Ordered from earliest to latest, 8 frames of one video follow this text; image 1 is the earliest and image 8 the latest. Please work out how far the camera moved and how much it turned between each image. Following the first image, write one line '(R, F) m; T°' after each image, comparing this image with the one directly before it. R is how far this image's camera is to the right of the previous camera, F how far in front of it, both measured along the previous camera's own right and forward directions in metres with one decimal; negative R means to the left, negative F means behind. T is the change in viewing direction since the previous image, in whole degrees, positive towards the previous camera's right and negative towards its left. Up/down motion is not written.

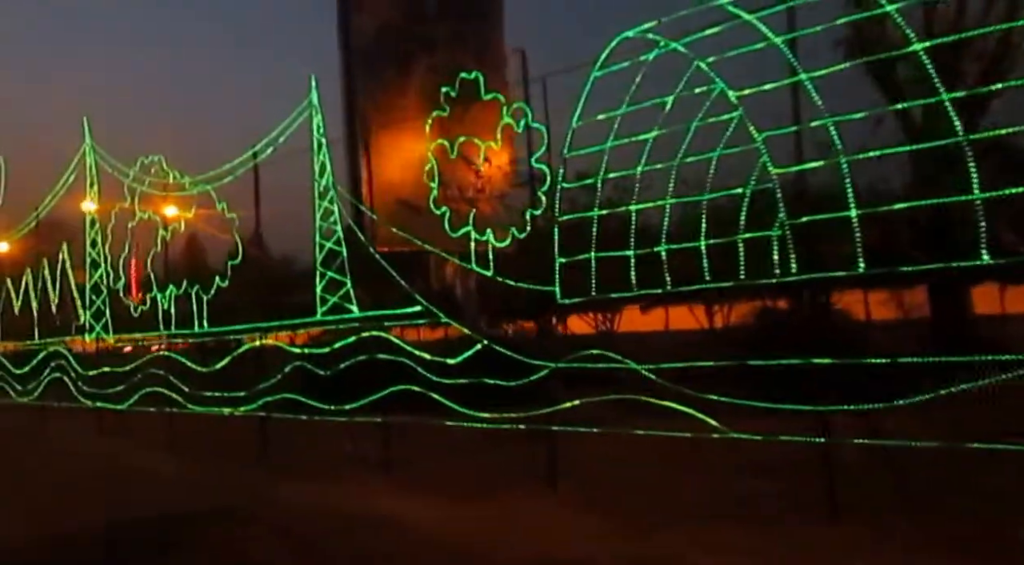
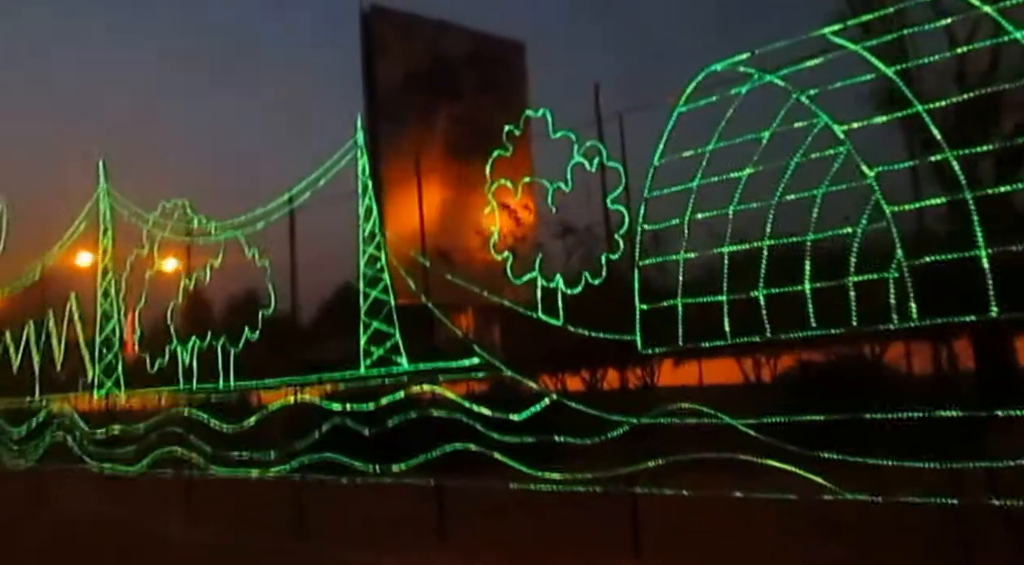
(-0.4, +0.4) m; +1°
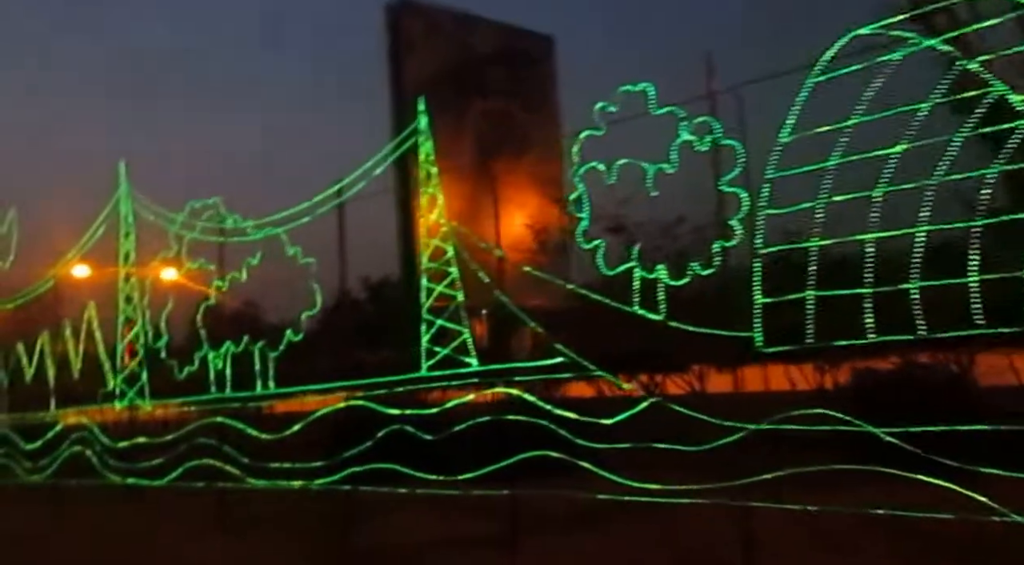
(-0.5, +0.5) m; +1°
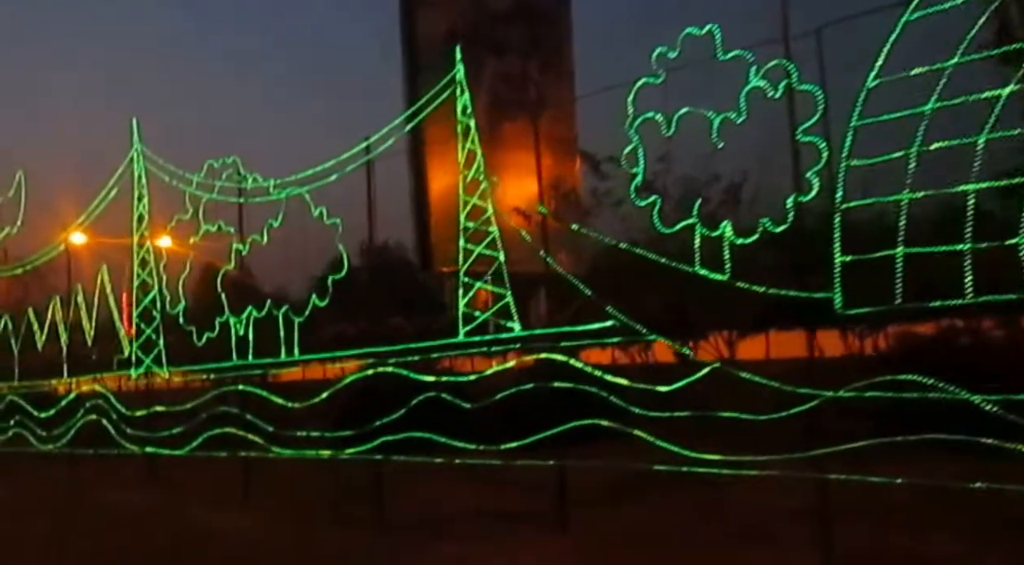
(-0.2, +0.3) m; 0°
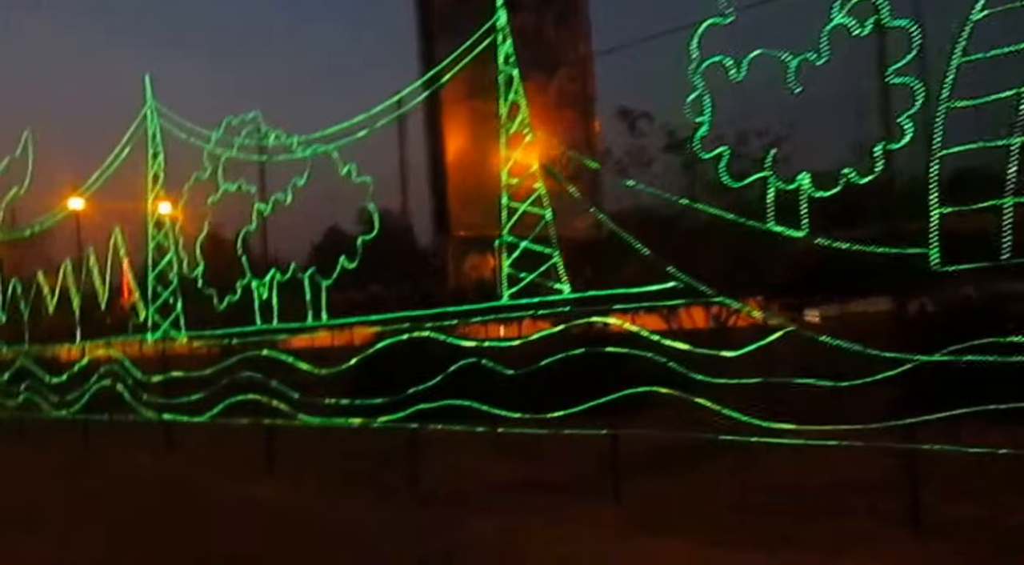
(-0.2, +0.3) m; 0°
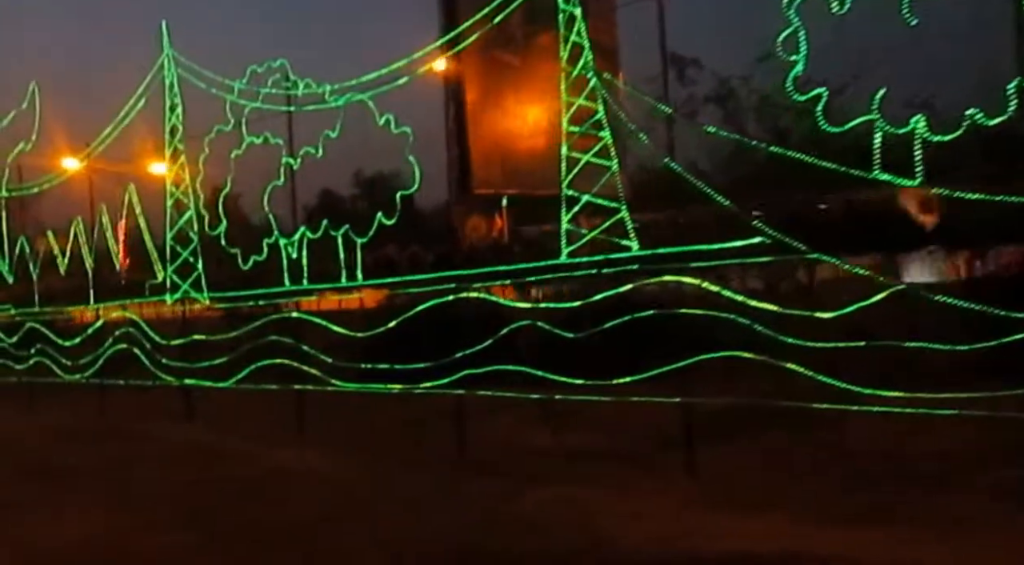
(-0.3, +0.4) m; 0°
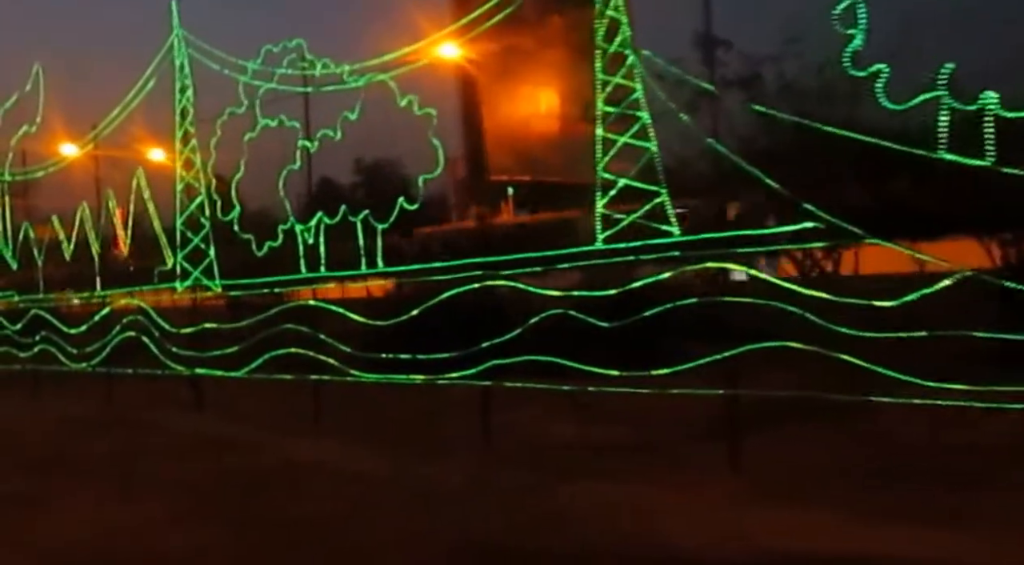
(-0.2, +0.2) m; 0°
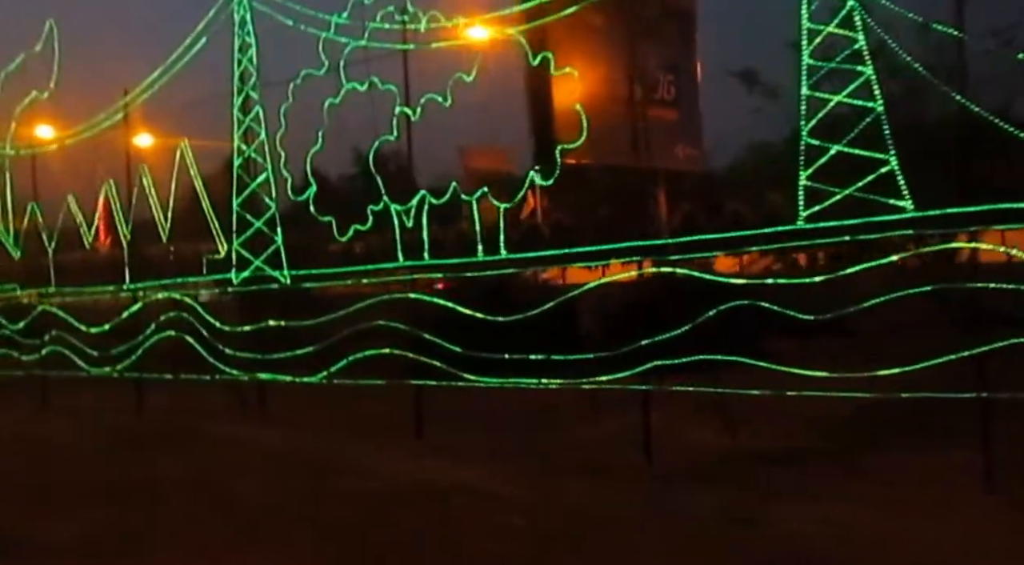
(-0.9, +0.8) m; +2°
